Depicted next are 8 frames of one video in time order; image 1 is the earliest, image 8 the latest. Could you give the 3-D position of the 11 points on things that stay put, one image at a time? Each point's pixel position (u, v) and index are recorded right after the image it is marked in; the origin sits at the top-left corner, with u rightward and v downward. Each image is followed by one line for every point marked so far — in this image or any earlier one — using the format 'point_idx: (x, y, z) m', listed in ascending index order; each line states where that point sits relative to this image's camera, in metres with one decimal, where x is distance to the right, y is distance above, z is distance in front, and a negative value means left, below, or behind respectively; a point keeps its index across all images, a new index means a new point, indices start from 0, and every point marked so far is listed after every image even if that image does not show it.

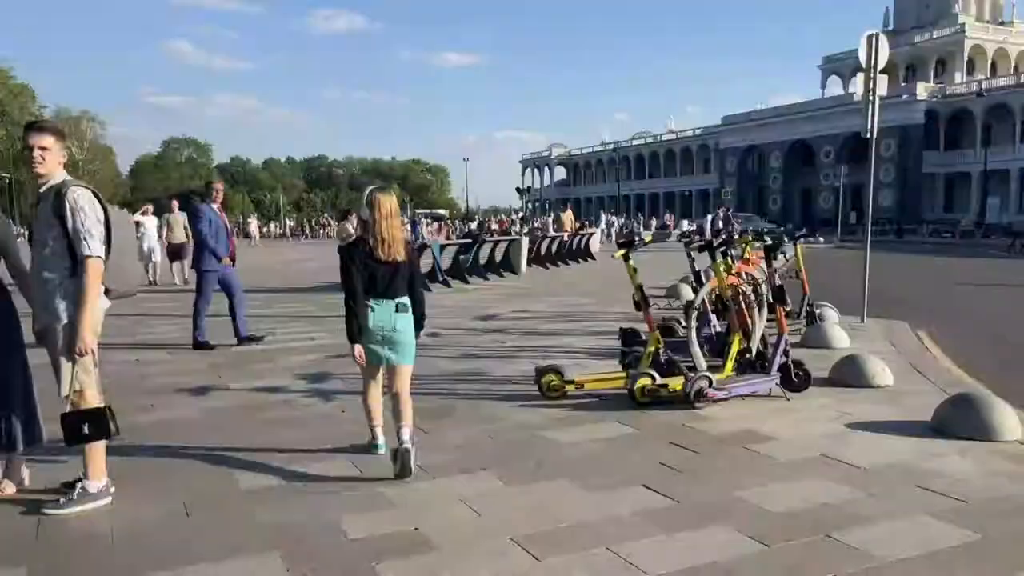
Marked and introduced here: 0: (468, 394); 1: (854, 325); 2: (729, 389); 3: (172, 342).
0: (-0.4, -0.9, +7.3) m
1: (+4.6, -0.5, +11.9) m
2: (+1.6, -0.8, +6.6) m
3: (-4.1, -0.6, +10.6) m
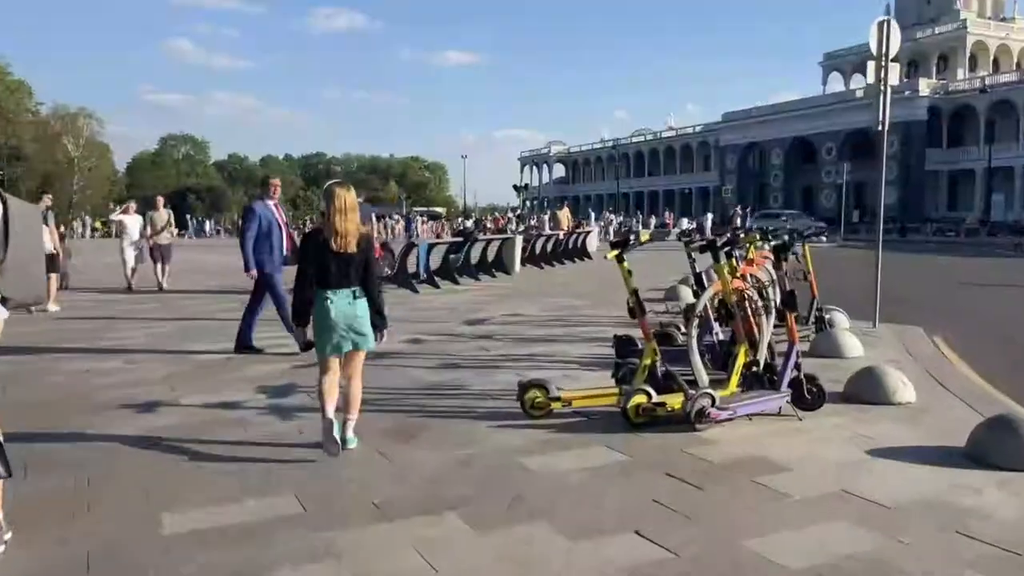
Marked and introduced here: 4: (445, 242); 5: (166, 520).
0: (-0.5, -0.9, +6.6) m
1: (+4.5, -0.5, +11.1) m
2: (+1.5, -0.8, +5.9) m
3: (-4.3, -0.7, +9.9) m
4: (-1.4, +0.9, +17.9) m
5: (-1.8, -1.2, +4.5) m
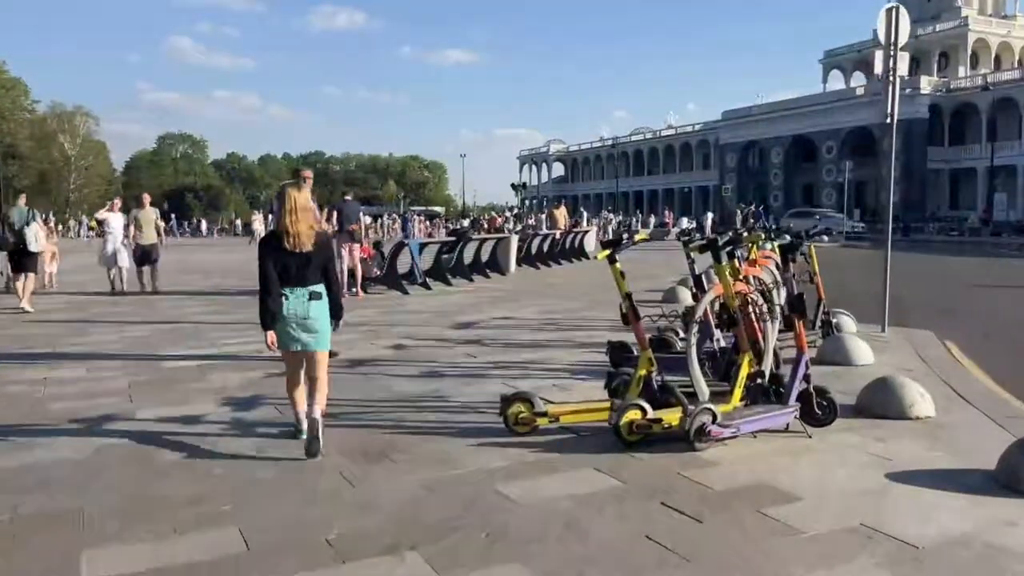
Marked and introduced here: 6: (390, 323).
0: (-0.6, -1.0, +6.0) m
1: (+4.4, -0.6, +10.6) m
2: (+1.4, -0.8, +5.3) m
3: (-4.4, -0.7, +9.3) m
4: (-1.5, +0.9, +17.3) m
5: (-1.9, -1.2, +3.9) m
6: (-1.6, -0.5, +11.8) m
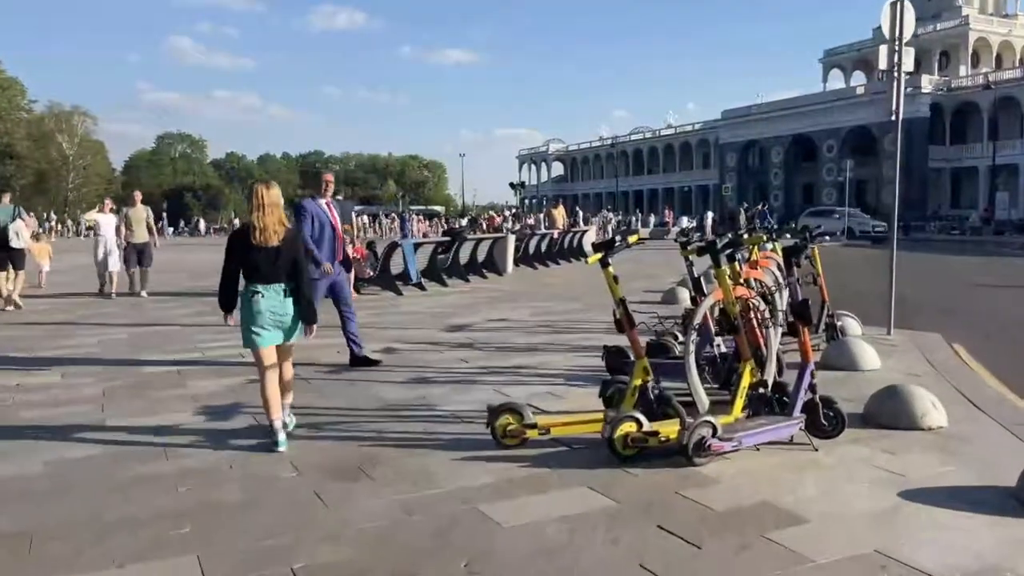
0: (-0.7, -1.0, +5.7) m
1: (+4.3, -0.6, +10.2) m
2: (+1.3, -0.9, +5.0) m
3: (-4.5, -0.7, +9.0) m
4: (-1.6, +0.9, +17.0) m
5: (-2.0, -1.2, +3.6) m
6: (-1.7, -0.5, +11.5) m
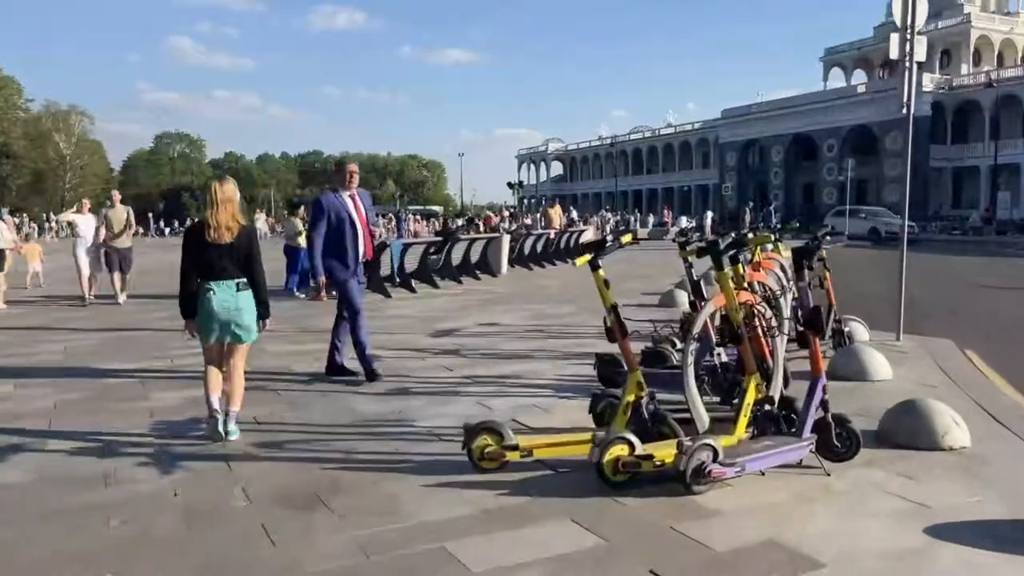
0: (-0.8, -1.0, +5.2) m
1: (+4.2, -0.6, +9.7) m
2: (+1.2, -0.9, +4.4) m
3: (-4.6, -0.7, +8.5) m
4: (-1.7, +0.9, +16.4) m
5: (-2.1, -1.3, +3.1) m
6: (-1.8, -0.5, +10.9) m
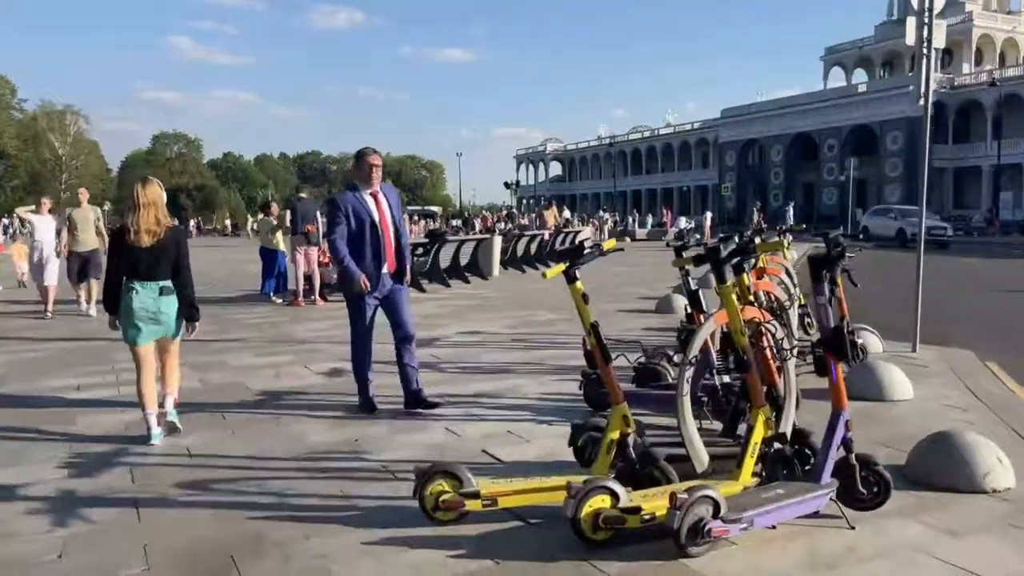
0: (-1.0, -1.1, +4.4) m
1: (+4.0, -0.7, +8.9) m
2: (+1.0, -1.0, +3.6) m
3: (-4.8, -0.8, +7.7) m
4: (-1.9, +0.8, +15.6) m
5: (-2.3, -1.3, +2.3) m
6: (-2.0, -0.6, +10.1) m
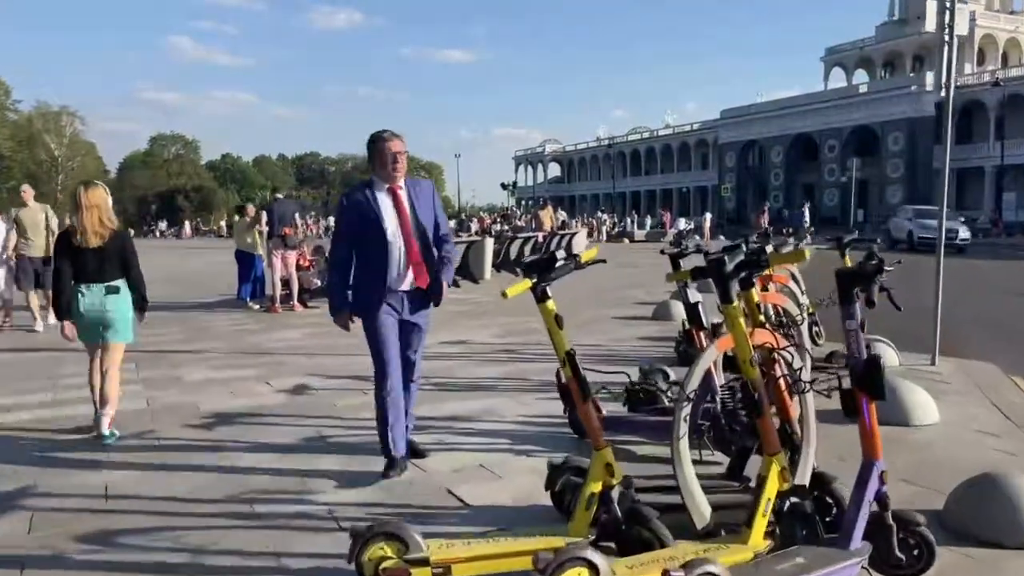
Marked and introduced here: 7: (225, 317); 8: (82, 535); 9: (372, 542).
0: (-1.2, -1.2, +3.6) m
1: (+3.8, -0.8, +8.2) m
2: (+0.8, -1.0, +2.9) m
3: (-4.9, -0.9, +6.9) m
4: (-2.0, +0.7, +14.9) m
5: (-2.4, -1.4, +1.5) m
6: (-2.2, -0.7, +9.4) m
7: (-4.2, -0.4, +12.8) m
8: (-2.0, -1.1, +4.0) m
9: (-0.5, -0.9, +3.3) m
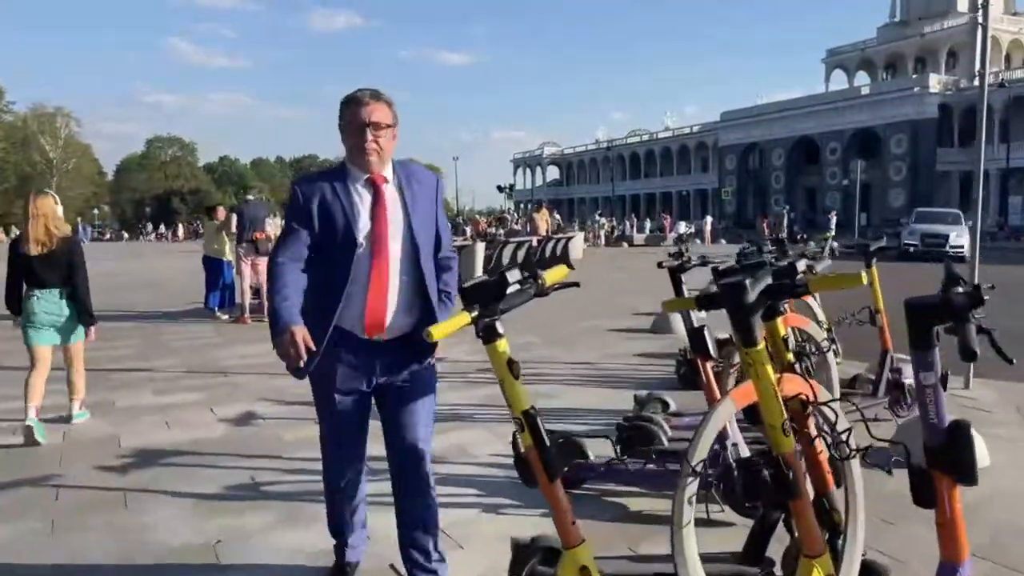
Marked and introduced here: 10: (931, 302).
0: (-1.3, -1.2, +2.7) m
1: (+3.6, -0.9, +7.2) m
2: (+0.7, -1.1, +2.0) m
3: (-5.1, -1.0, +6.0) m
4: (-2.2, +0.6, +14.0) m
5: (-2.6, -1.5, +0.6) m
6: (-2.3, -0.8, +8.4) m
7: (-4.4, -0.5, +11.9) m
8: (-2.1, -1.2, +3.1) m
9: (-0.7, -1.0, +2.3) m
10: (+1.1, 0.0, +2.4) m
